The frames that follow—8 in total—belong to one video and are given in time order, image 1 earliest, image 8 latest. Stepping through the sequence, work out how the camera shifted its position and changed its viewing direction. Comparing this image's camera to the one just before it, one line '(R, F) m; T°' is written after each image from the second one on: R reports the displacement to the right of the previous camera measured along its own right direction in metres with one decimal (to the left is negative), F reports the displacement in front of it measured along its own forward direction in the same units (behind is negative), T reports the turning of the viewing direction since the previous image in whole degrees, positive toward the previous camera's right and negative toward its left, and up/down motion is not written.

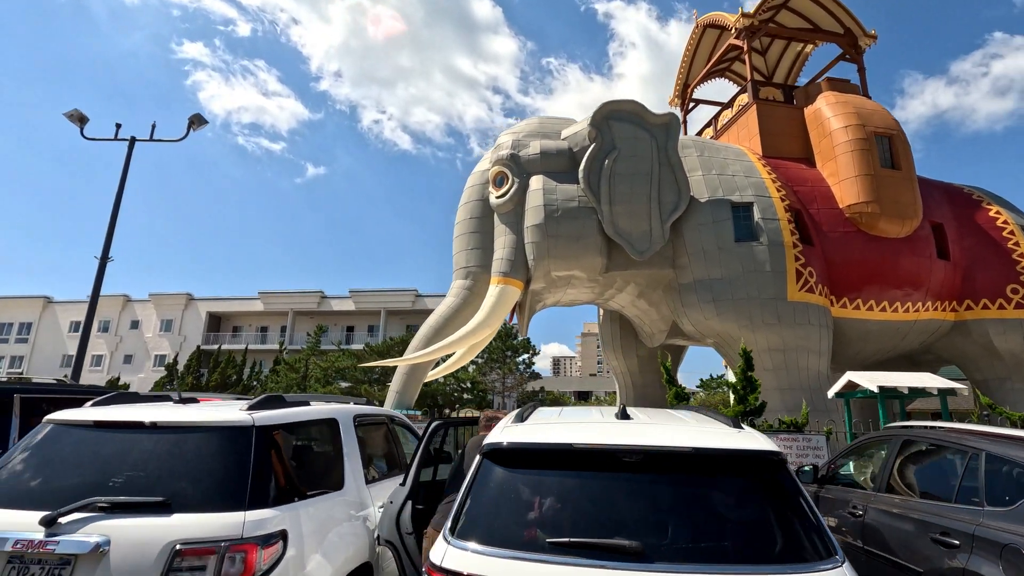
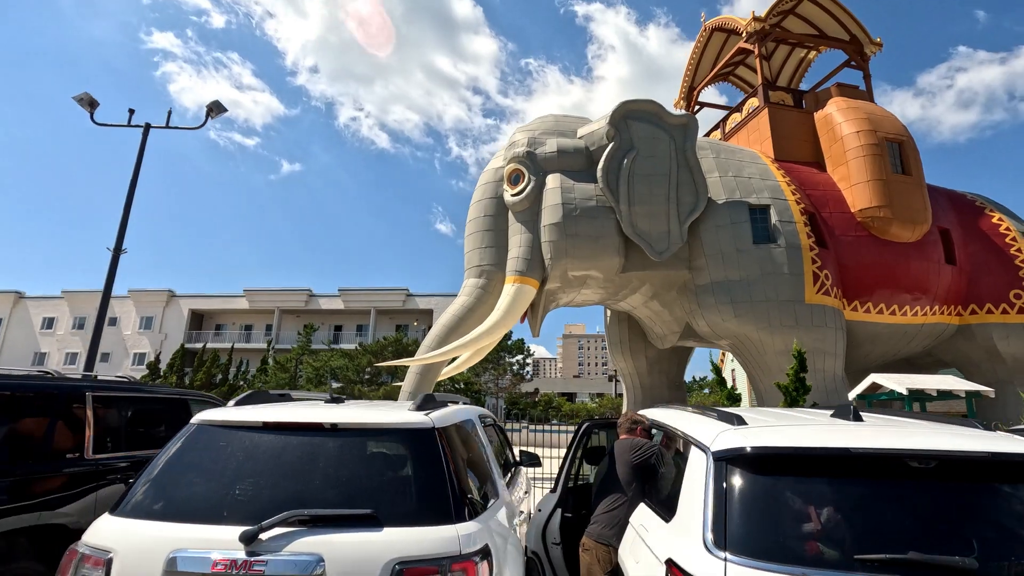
(-0.7, +0.2) m; +2°
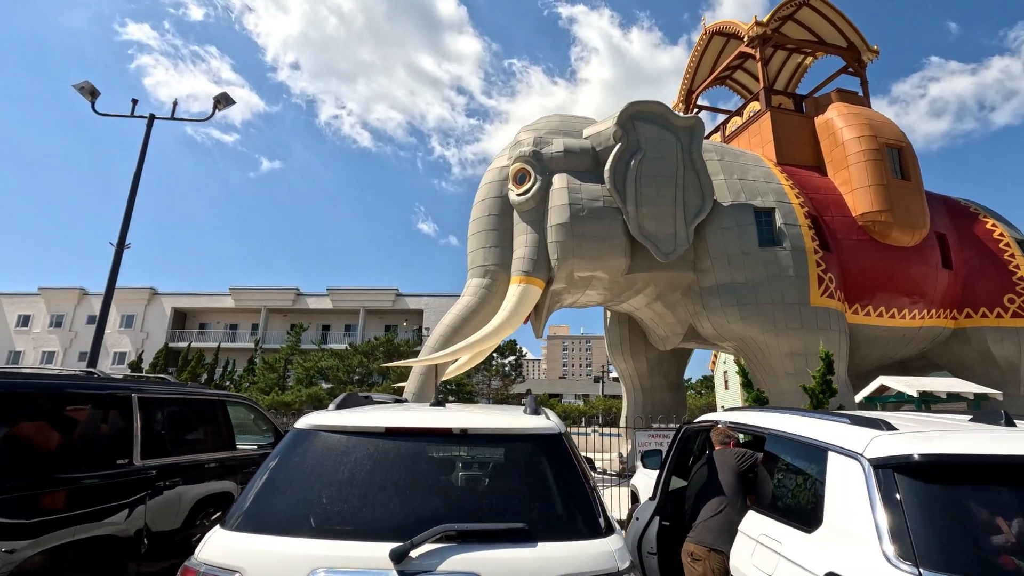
(-0.4, +0.1) m; +2°
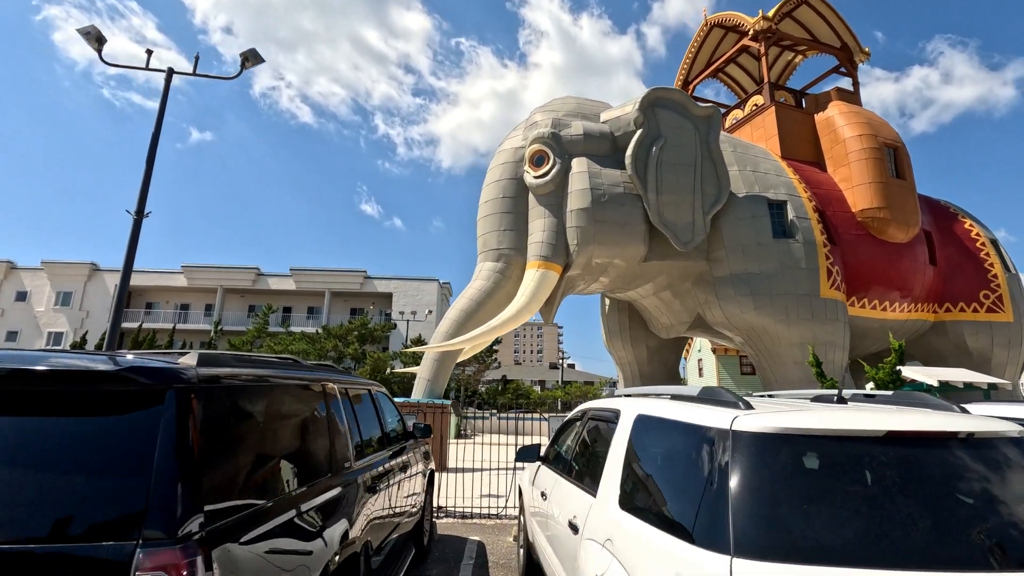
(-1.3, +0.3) m; +6°
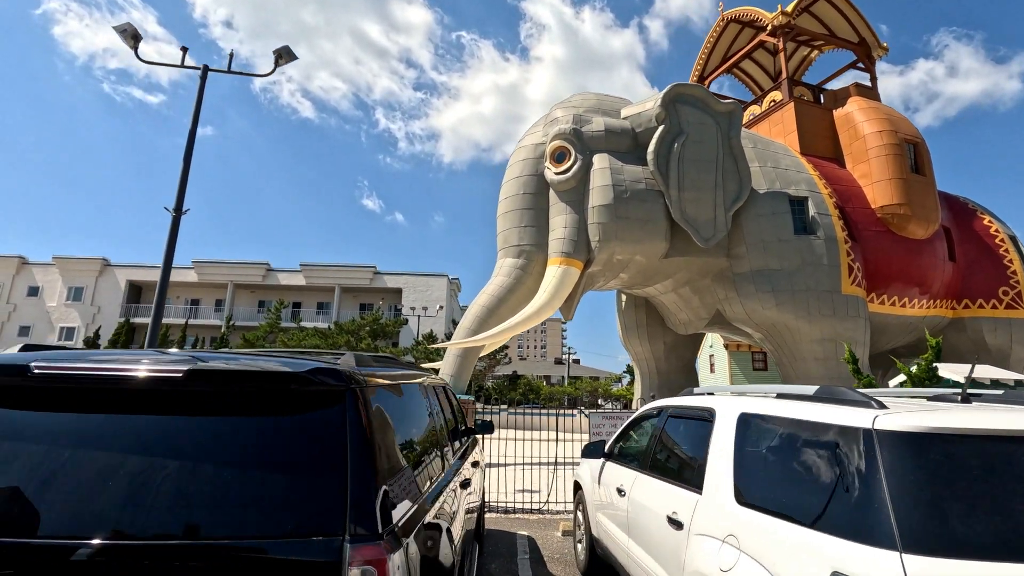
(-0.4, 0.0) m; 0°
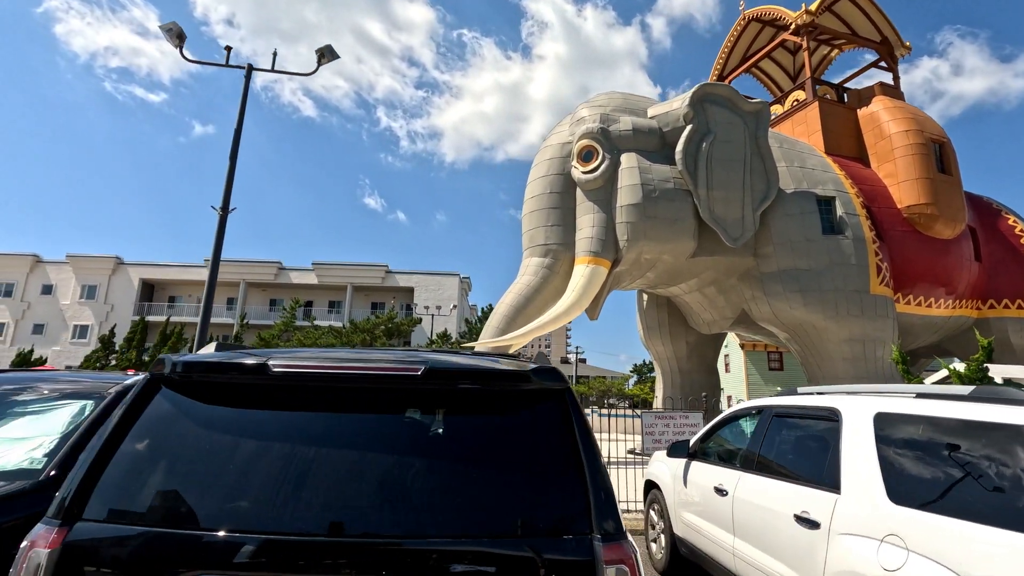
(-0.5, 0.0) m; 0°
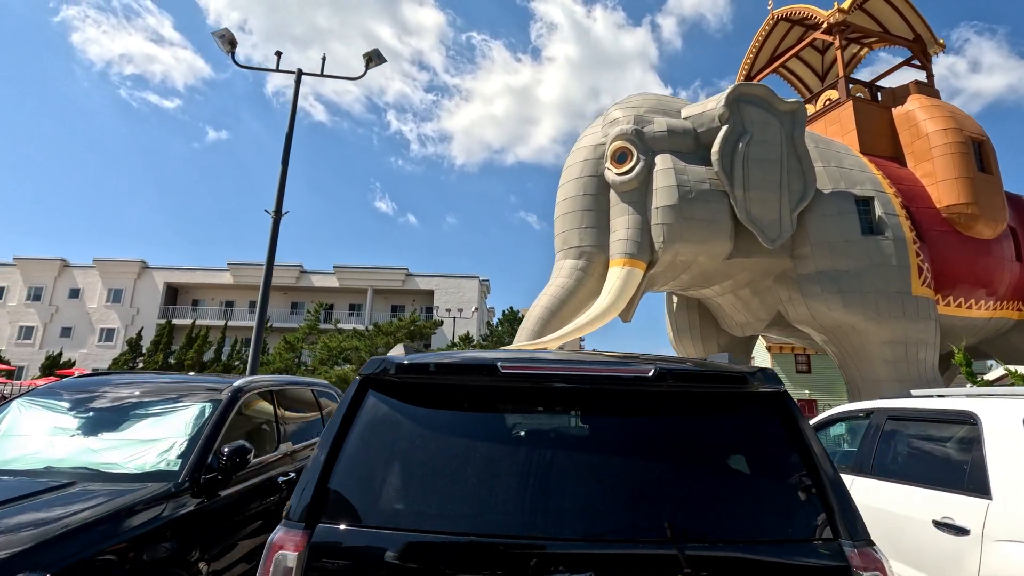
(-0.4, 0.0) m; -1°
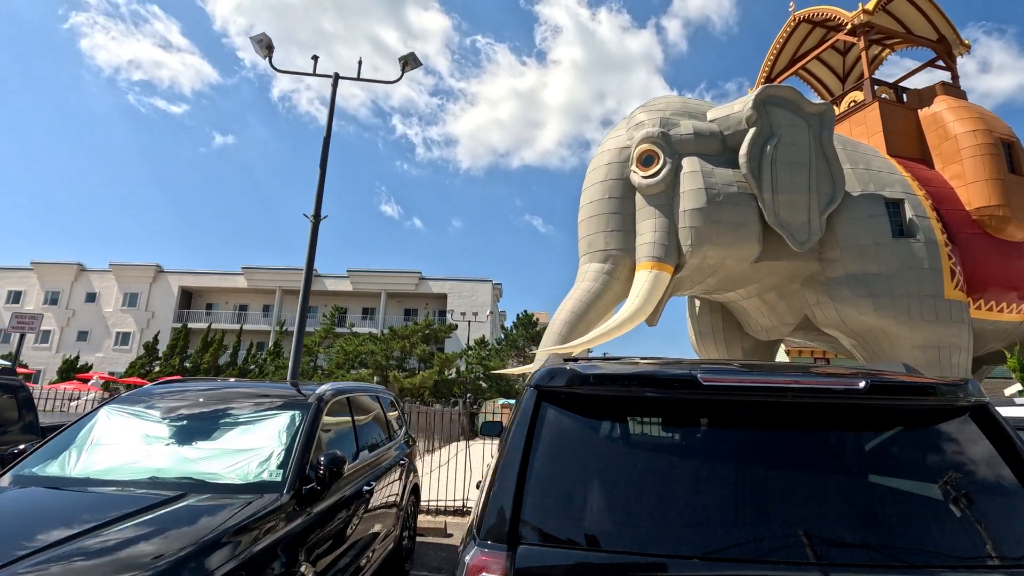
(-0.4, 0.0) m; -1°
